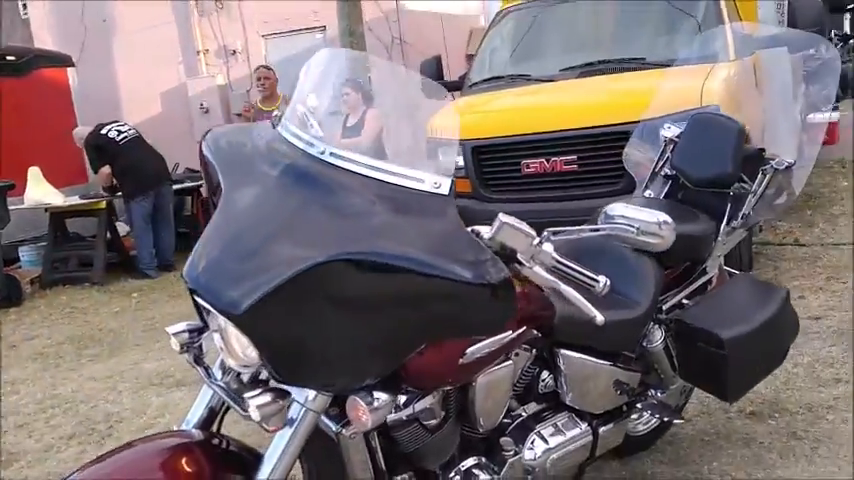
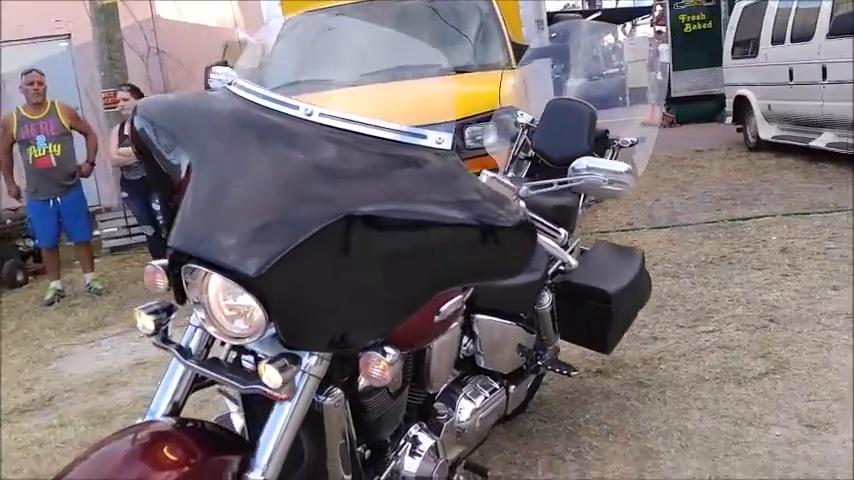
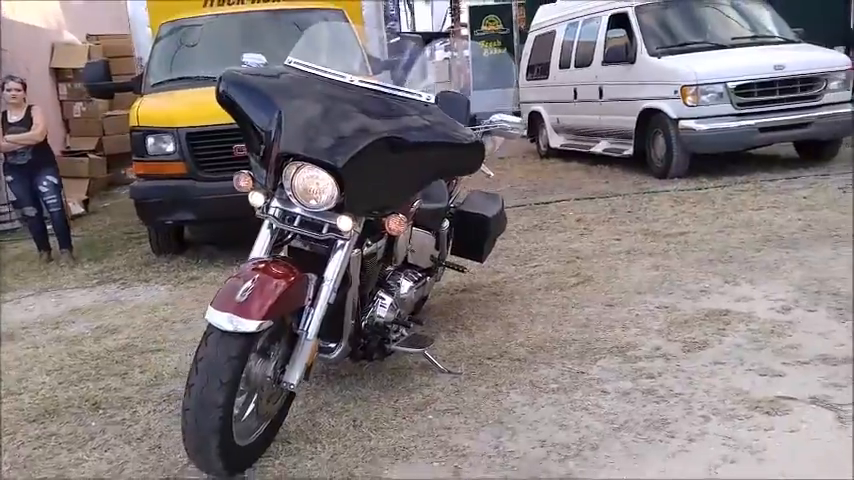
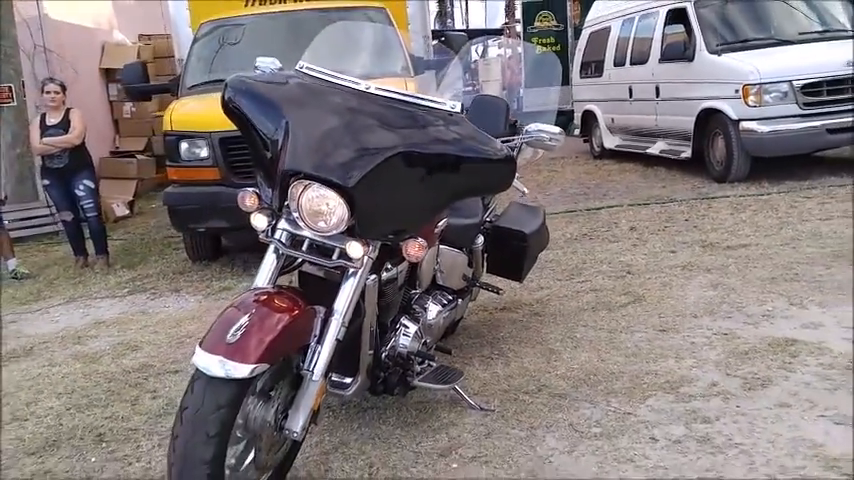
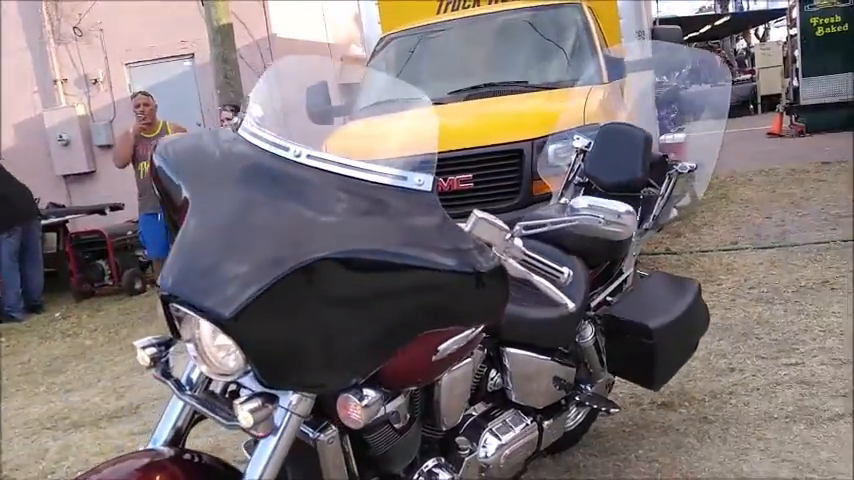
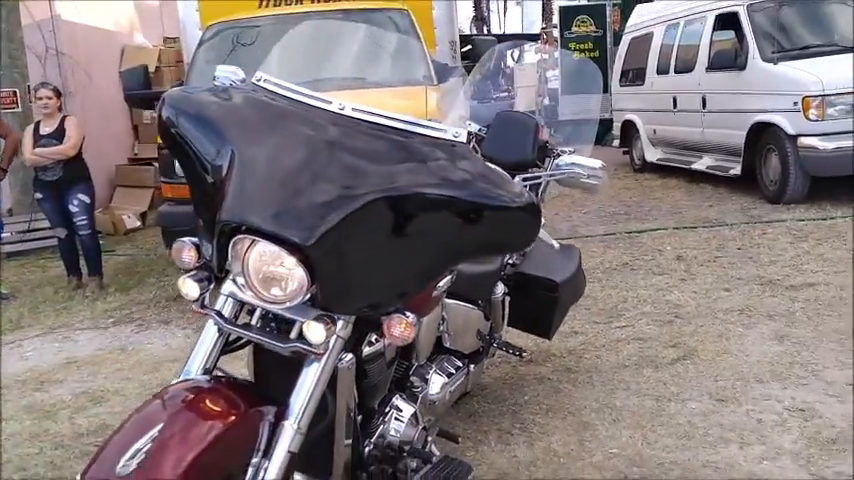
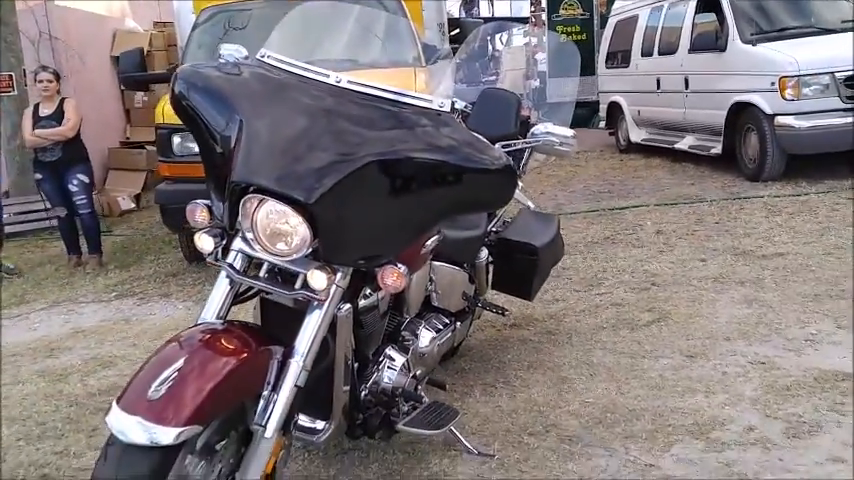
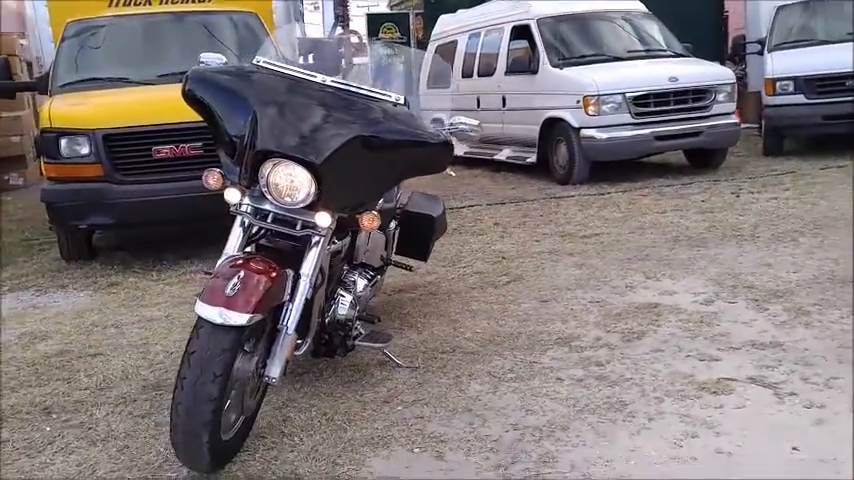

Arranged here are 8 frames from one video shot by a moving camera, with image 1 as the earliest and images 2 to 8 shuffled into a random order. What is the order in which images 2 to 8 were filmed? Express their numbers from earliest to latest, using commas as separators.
5, 2, 6, 7, 4, 3, 8
